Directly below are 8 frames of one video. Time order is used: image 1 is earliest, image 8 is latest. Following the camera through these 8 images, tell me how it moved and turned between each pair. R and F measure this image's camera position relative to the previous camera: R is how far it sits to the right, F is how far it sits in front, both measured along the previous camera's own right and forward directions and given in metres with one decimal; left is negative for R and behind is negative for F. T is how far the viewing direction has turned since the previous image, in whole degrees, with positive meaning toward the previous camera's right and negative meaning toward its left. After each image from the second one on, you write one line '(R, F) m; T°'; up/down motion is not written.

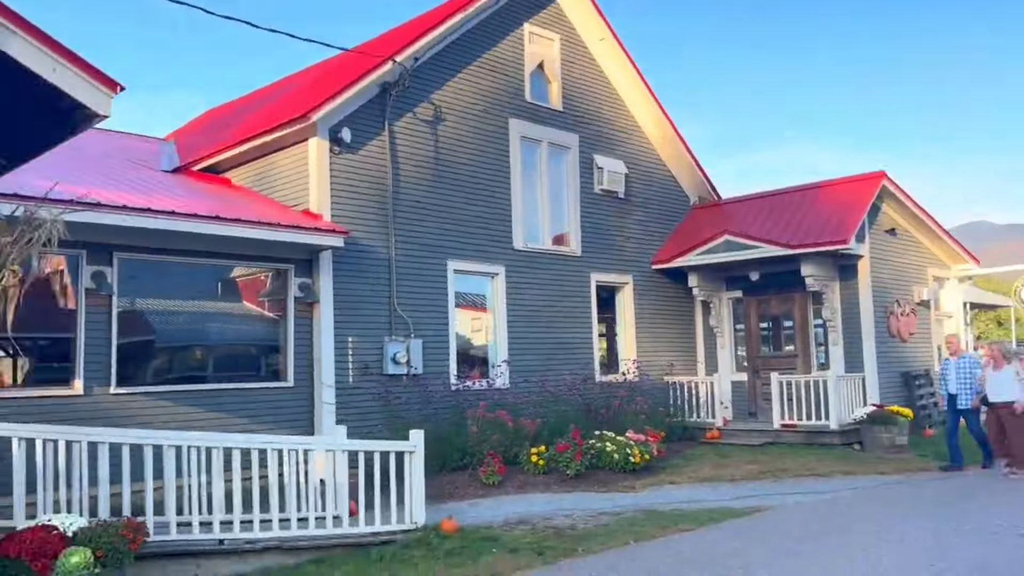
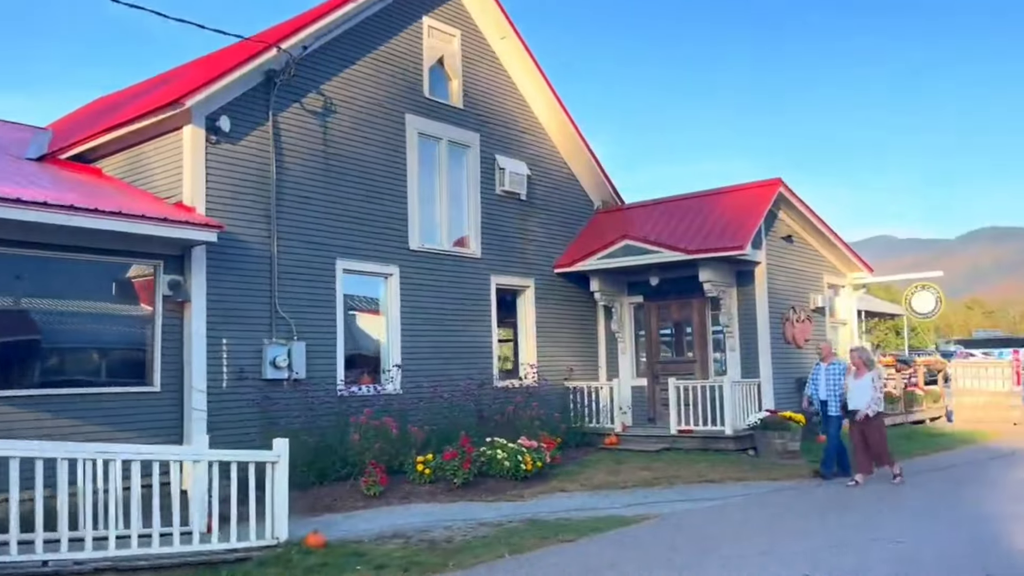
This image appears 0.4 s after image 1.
(+0.5, +0.4) m; +5°
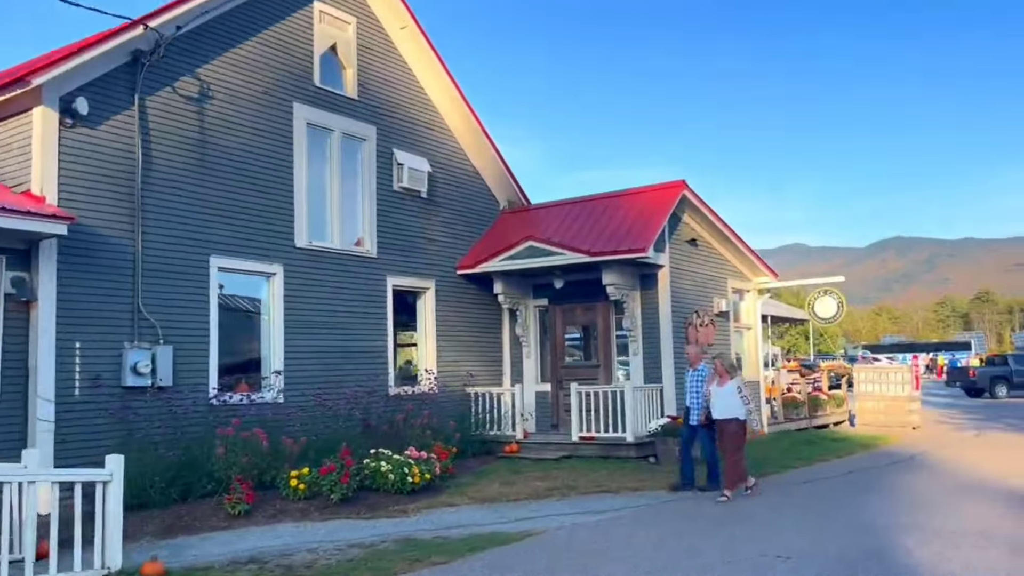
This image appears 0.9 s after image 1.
(+0.5, +0.6) m; +5°
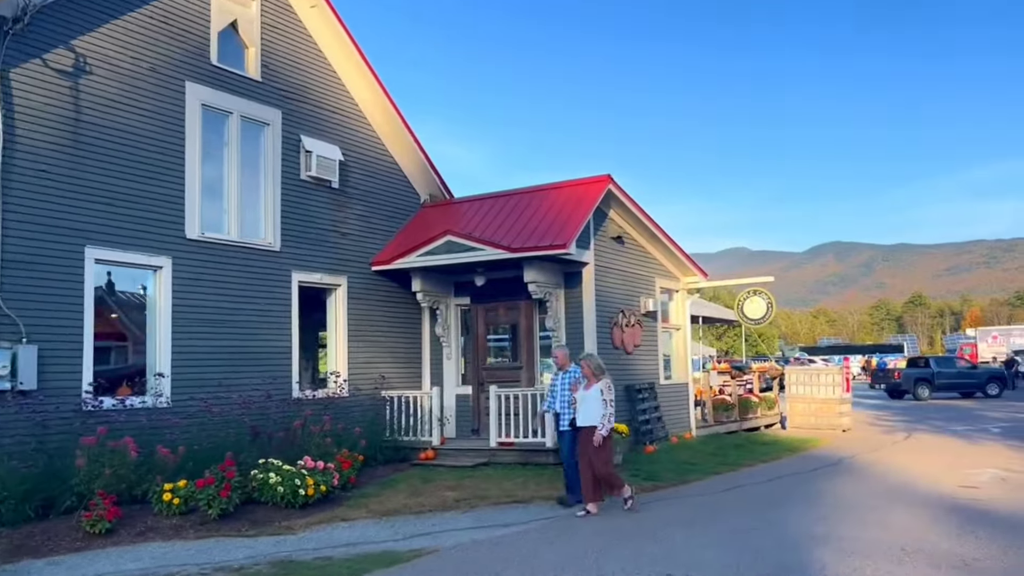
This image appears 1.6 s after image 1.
(+0.5, +0.7) m; +4°
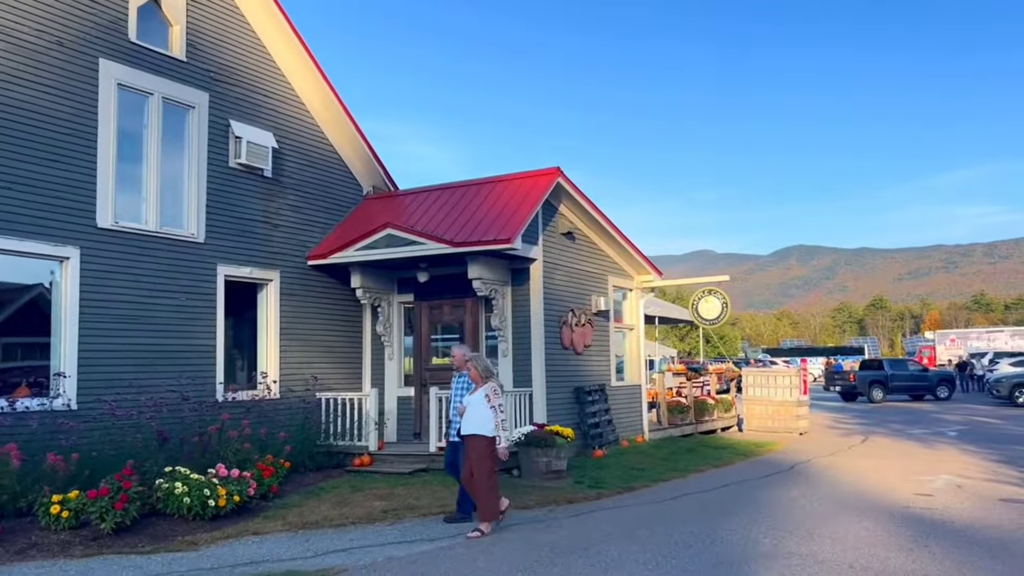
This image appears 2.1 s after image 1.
(+0.4, +0.7) m; +2°
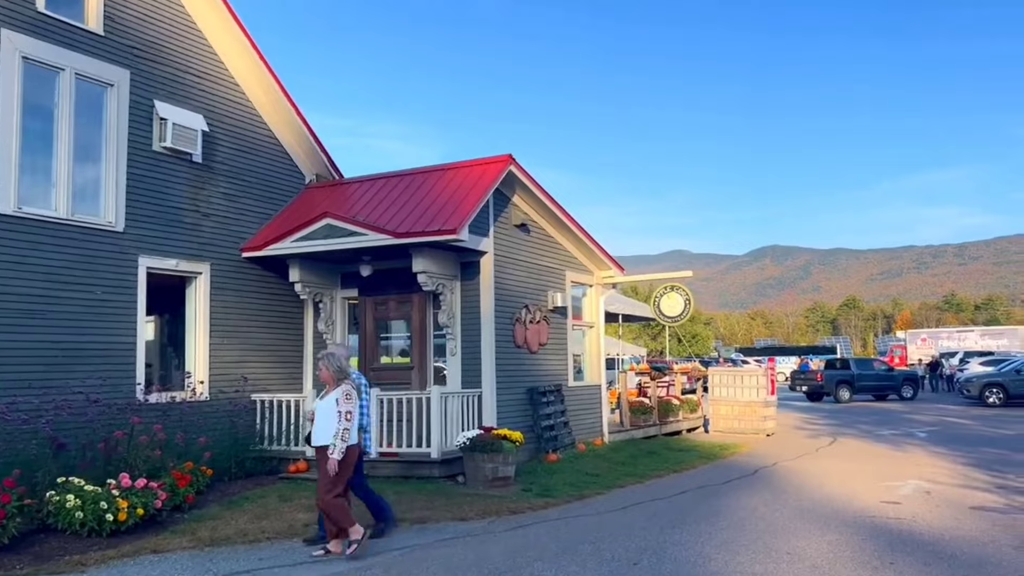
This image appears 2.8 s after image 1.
(+0.5, +0.8) m; +2°
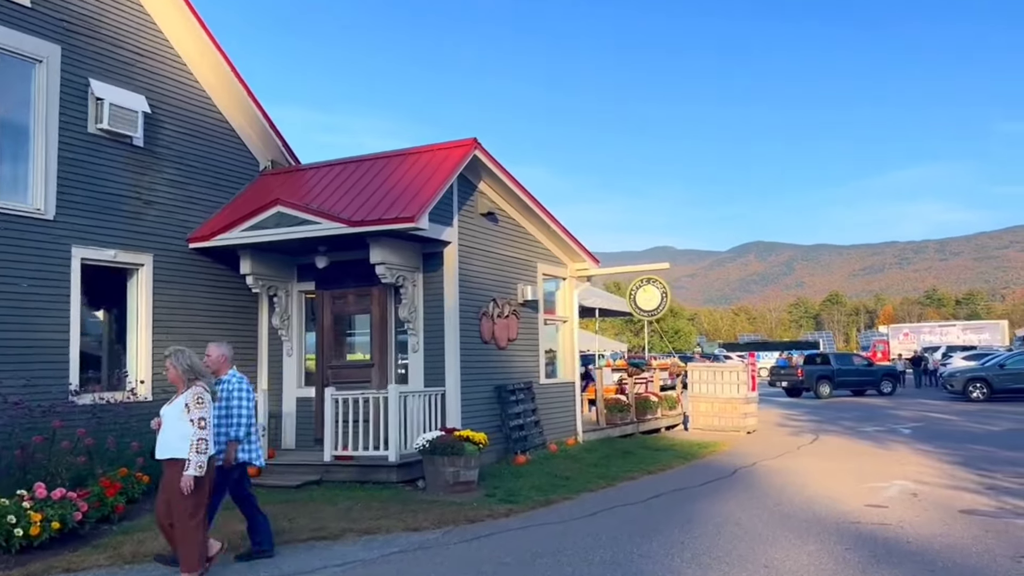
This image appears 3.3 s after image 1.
(+0.3, +0.7) m; +1°
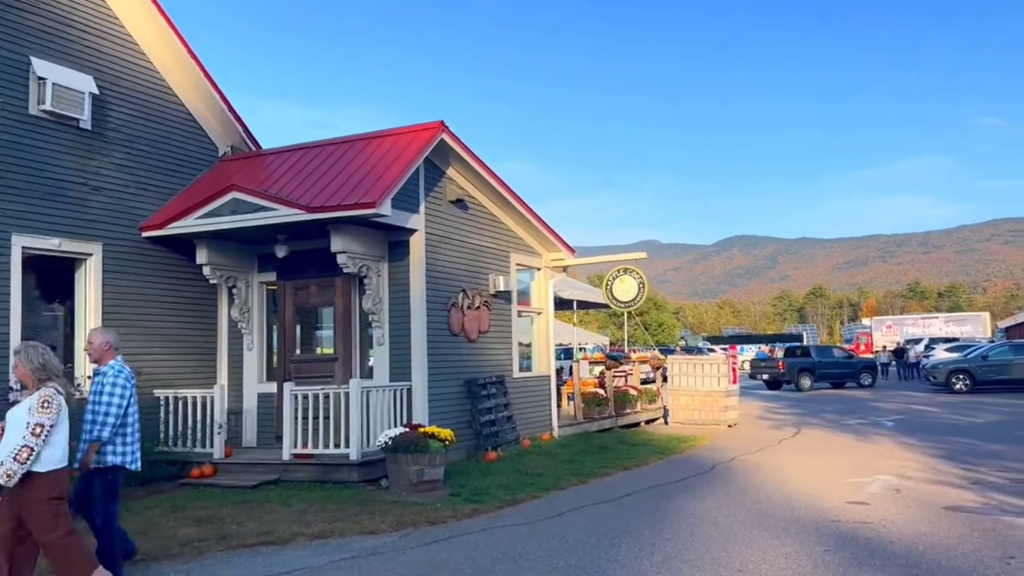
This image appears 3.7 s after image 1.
(+0.2, +0.5) m; +1°
